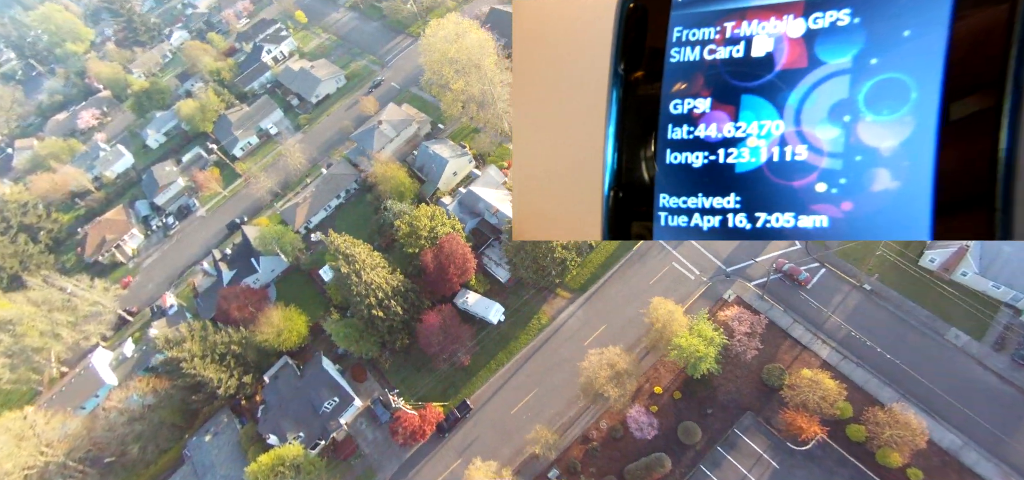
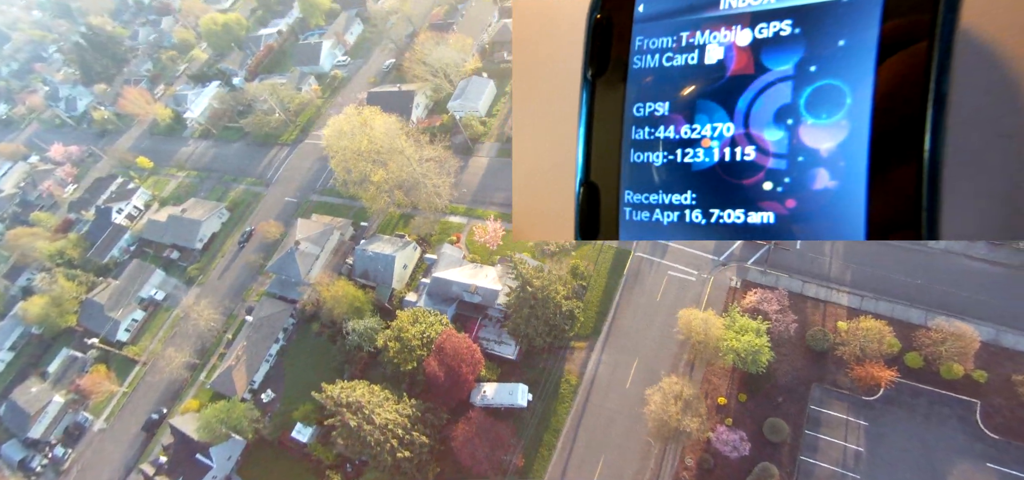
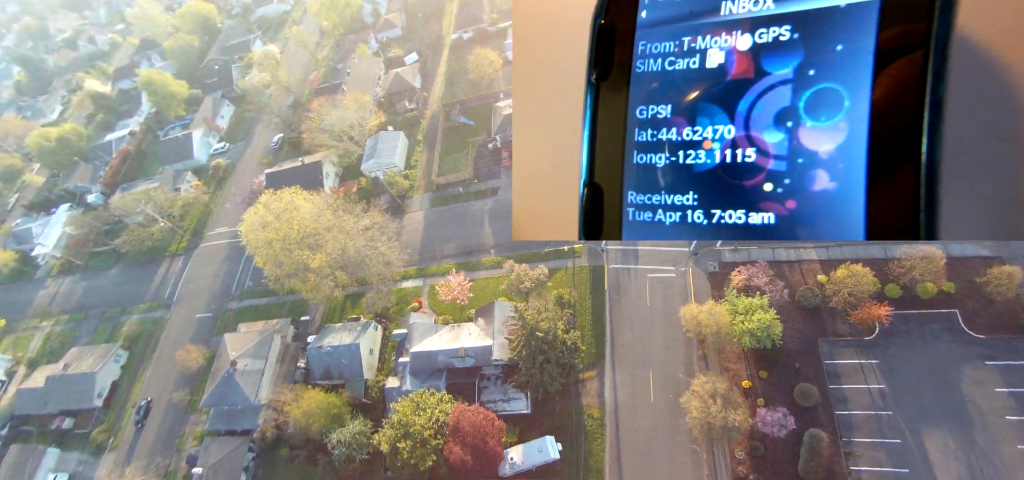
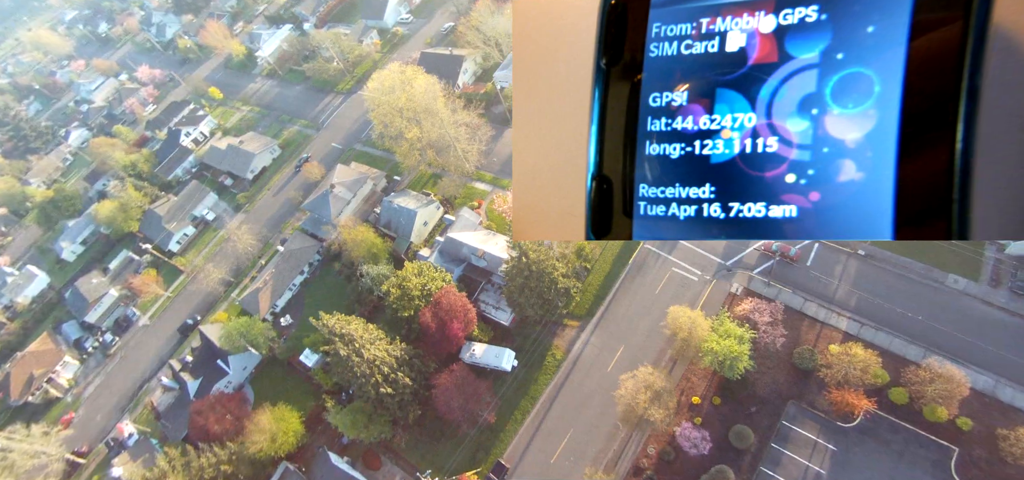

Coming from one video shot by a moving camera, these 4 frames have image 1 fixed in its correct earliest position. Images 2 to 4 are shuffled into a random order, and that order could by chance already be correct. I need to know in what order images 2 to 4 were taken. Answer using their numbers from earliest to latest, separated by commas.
4, 2, 3
